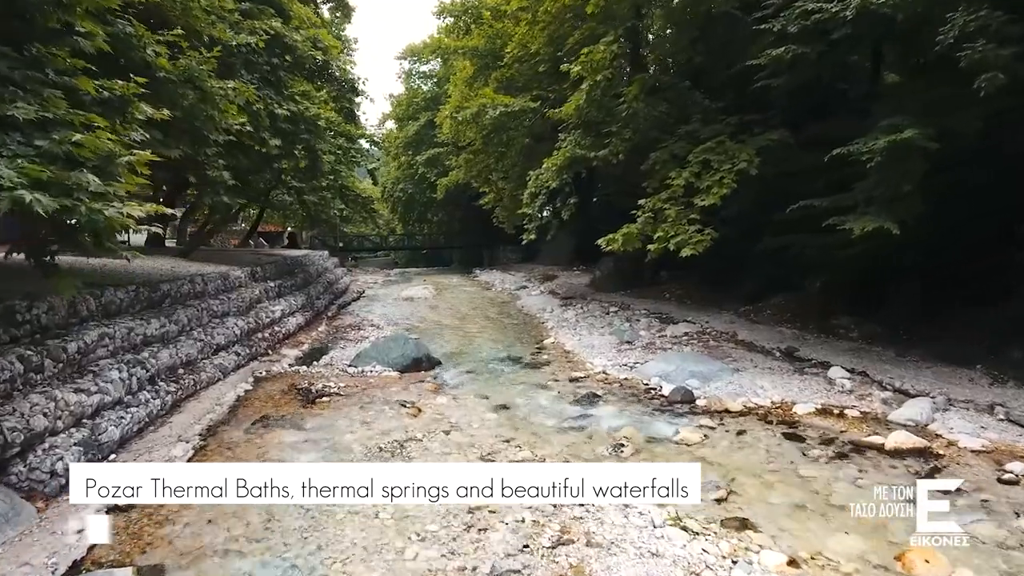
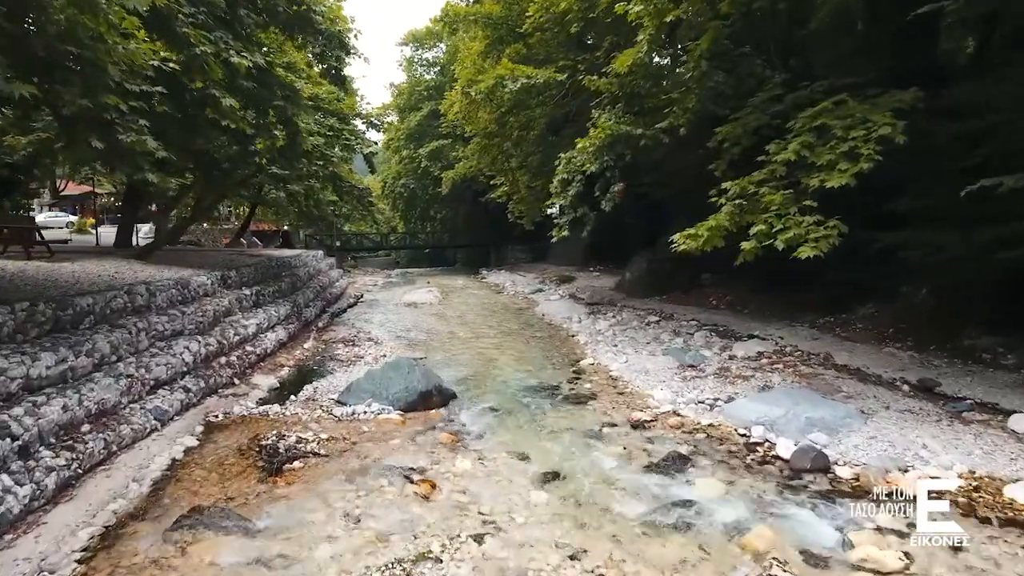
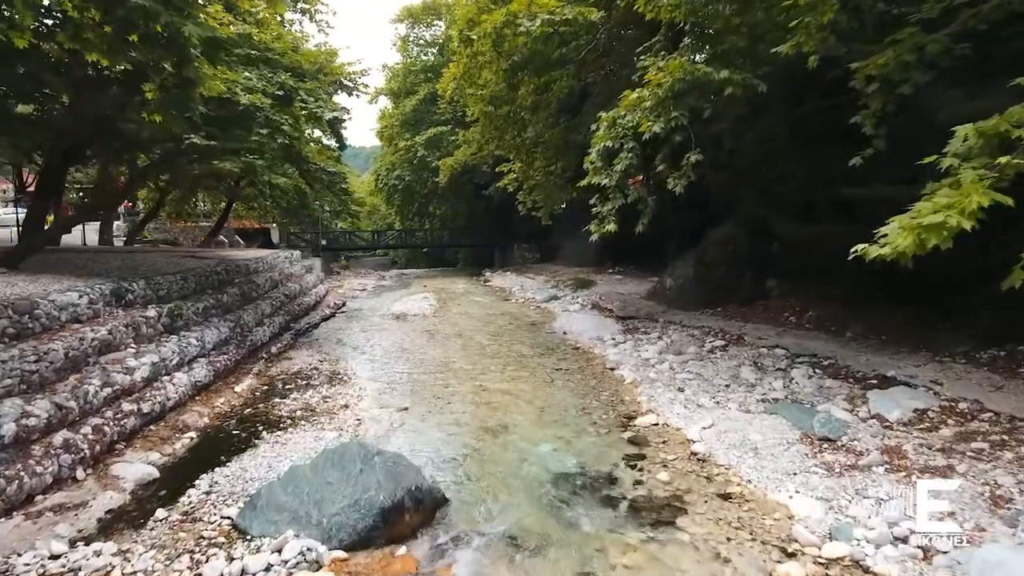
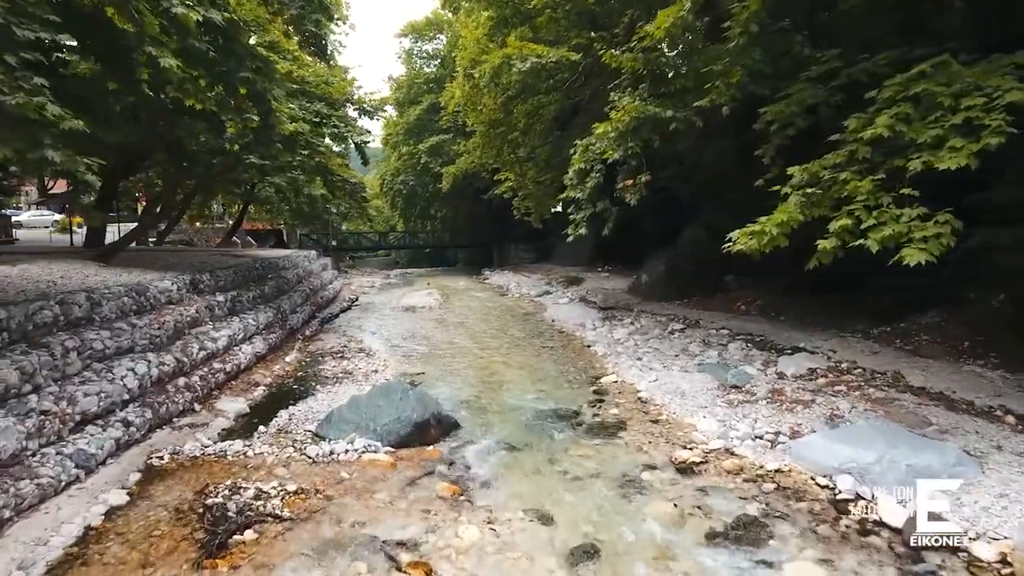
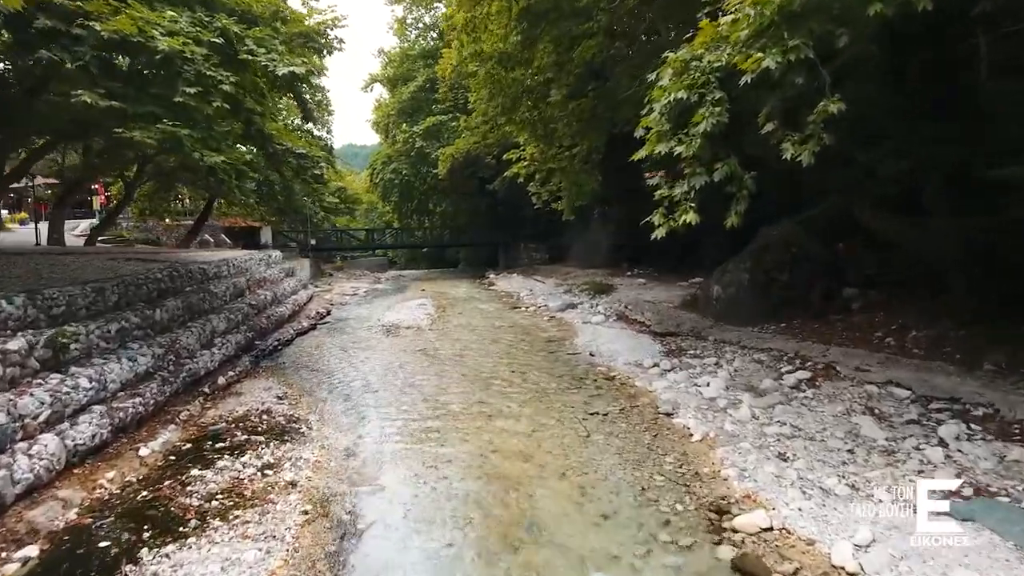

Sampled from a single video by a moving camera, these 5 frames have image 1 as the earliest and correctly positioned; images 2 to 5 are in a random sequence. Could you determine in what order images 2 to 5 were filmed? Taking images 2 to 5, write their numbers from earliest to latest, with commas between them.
2, 4, 3, 5
